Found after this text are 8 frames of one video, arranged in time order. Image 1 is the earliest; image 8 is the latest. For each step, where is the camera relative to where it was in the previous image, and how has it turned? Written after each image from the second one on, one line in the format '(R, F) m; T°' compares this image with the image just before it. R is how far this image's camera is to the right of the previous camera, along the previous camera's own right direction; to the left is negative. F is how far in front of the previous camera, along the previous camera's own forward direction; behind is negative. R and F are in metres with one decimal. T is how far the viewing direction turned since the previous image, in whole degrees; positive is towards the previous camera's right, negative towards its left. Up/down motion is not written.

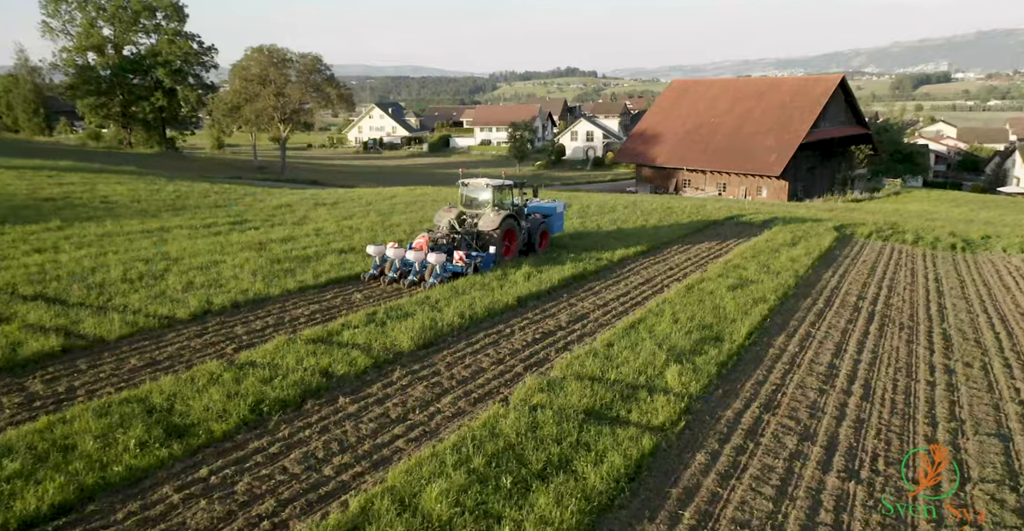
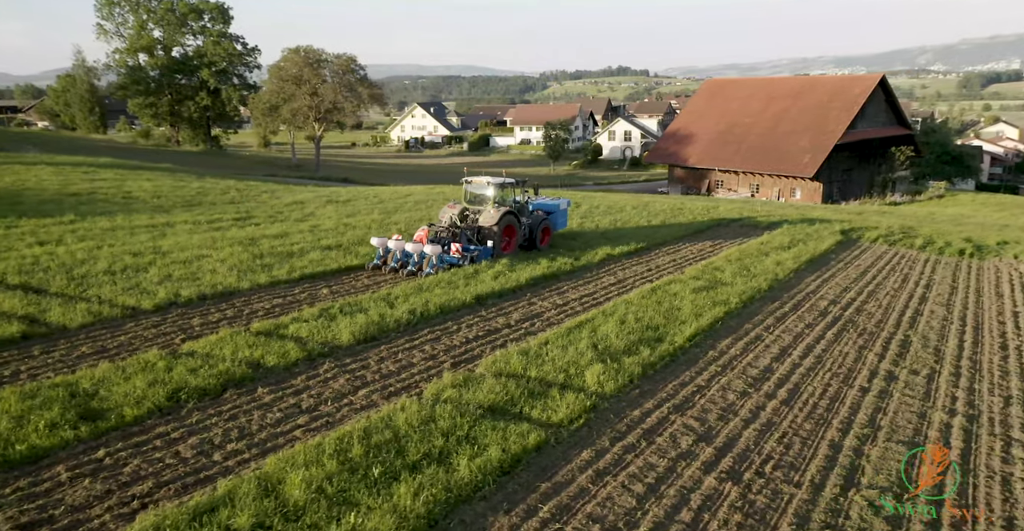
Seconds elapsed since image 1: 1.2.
(+1.2, -0.1) m; -4°
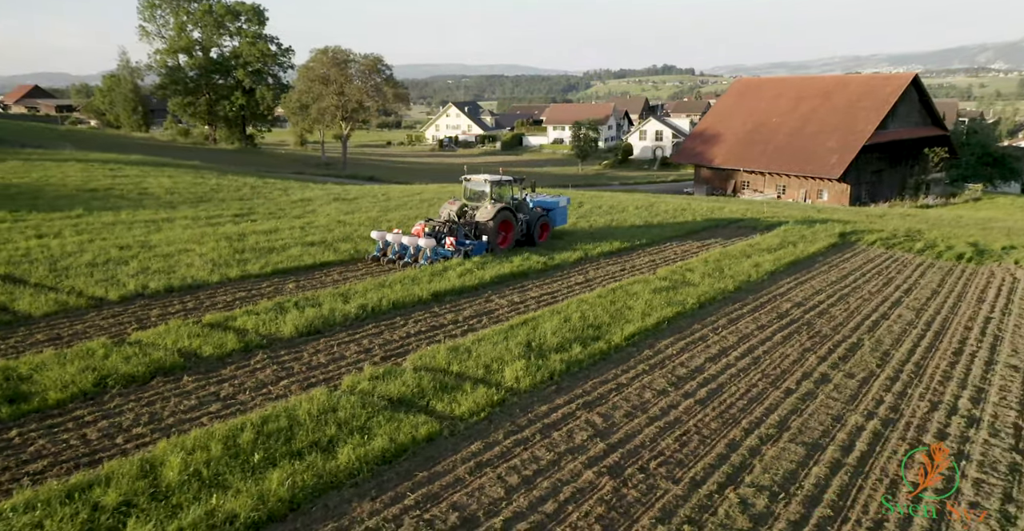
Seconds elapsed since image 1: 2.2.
(+1.2, -0.1) m; -3°
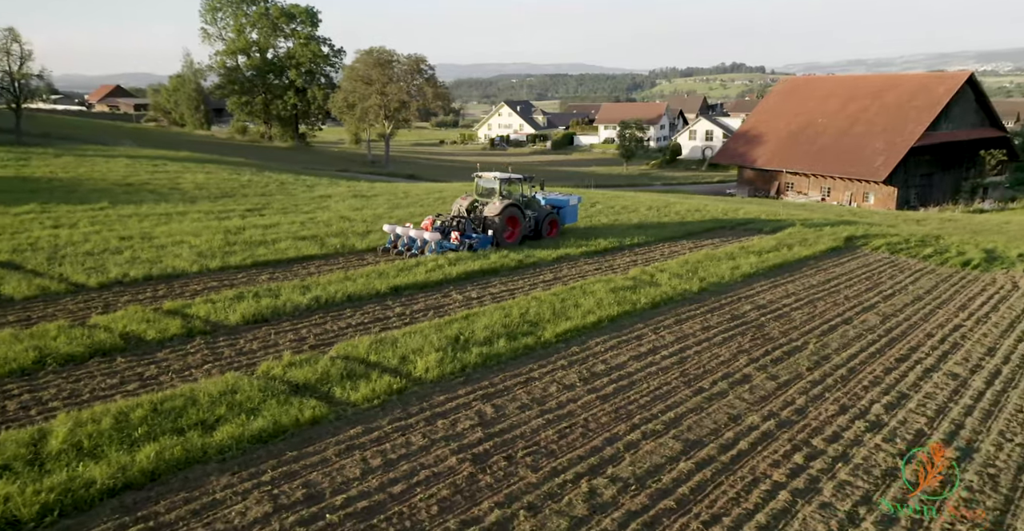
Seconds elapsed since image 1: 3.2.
(+1.5, -0.2) m; -5°
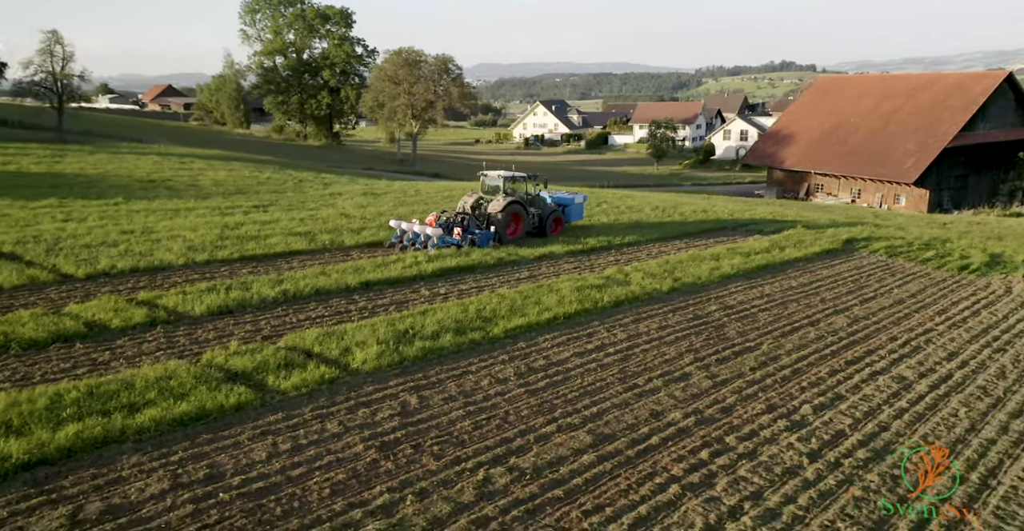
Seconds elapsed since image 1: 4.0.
(+1.1, -0.2) m; -3°
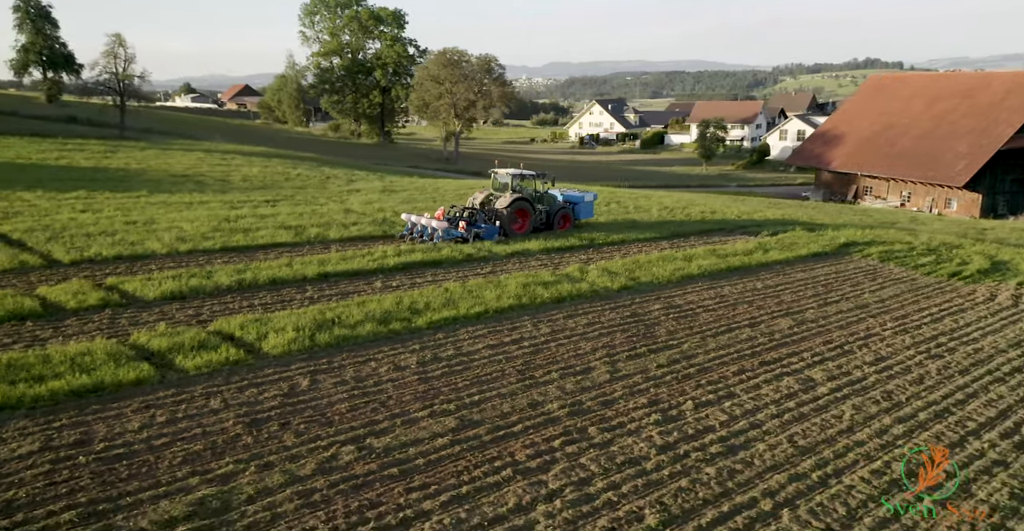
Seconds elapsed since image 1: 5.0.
(+1.8, -0.2) m; -5°
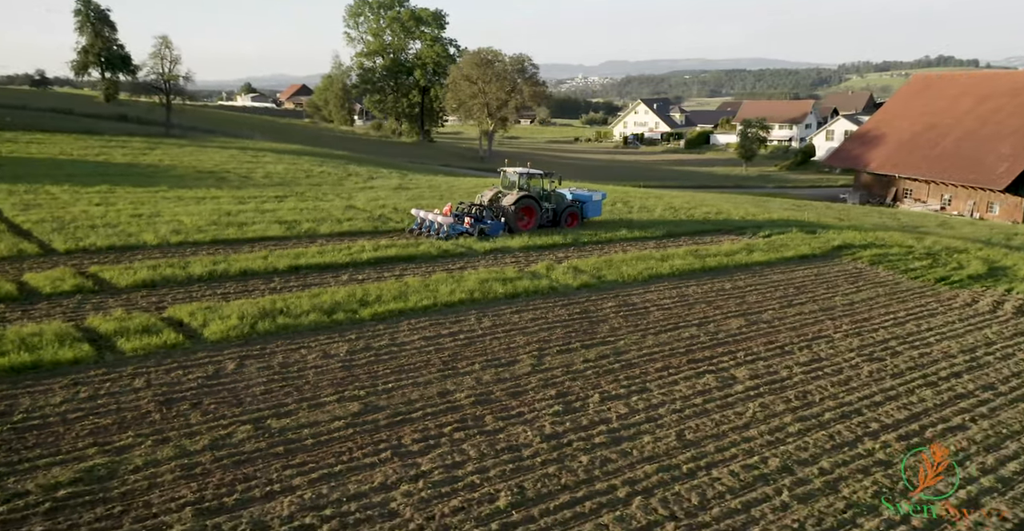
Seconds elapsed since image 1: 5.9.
(+1.5, -0.2) m; -4°
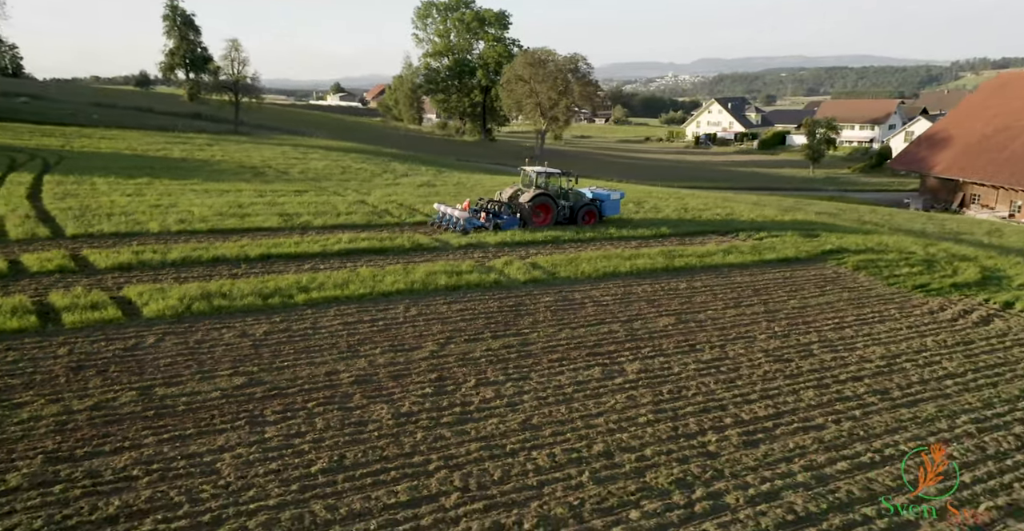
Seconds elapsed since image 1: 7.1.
(+2.2, -0.3) m; -6°
